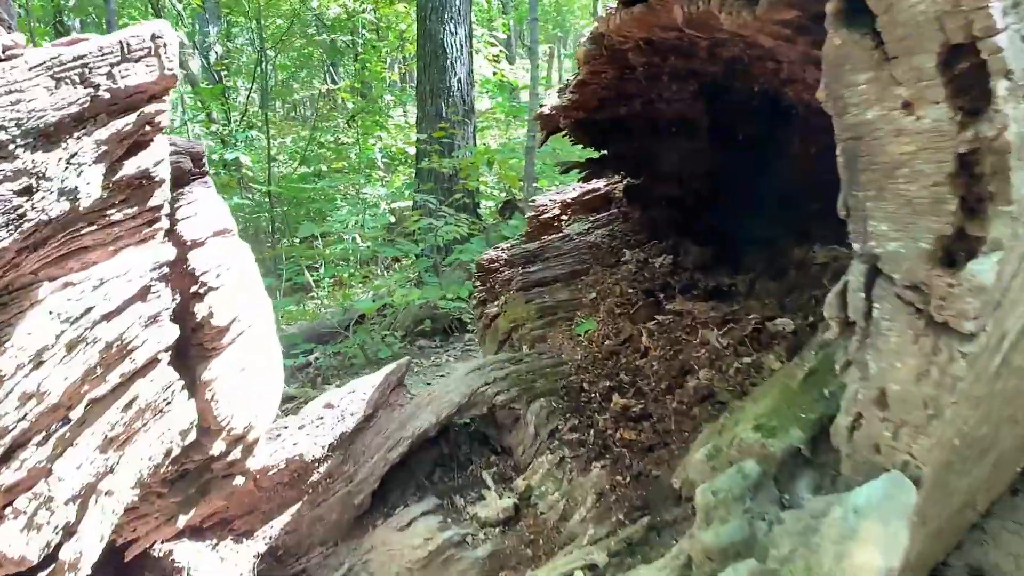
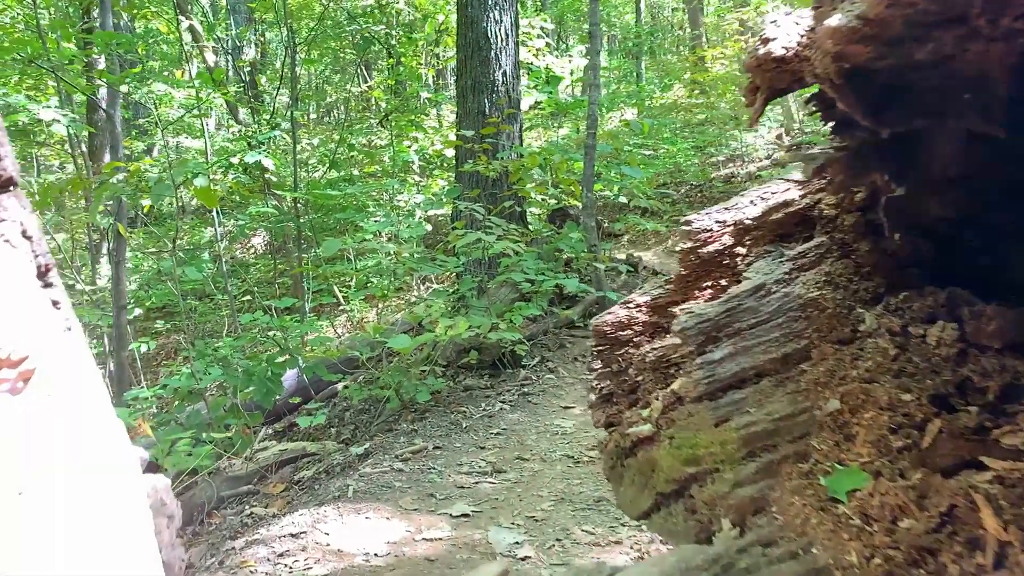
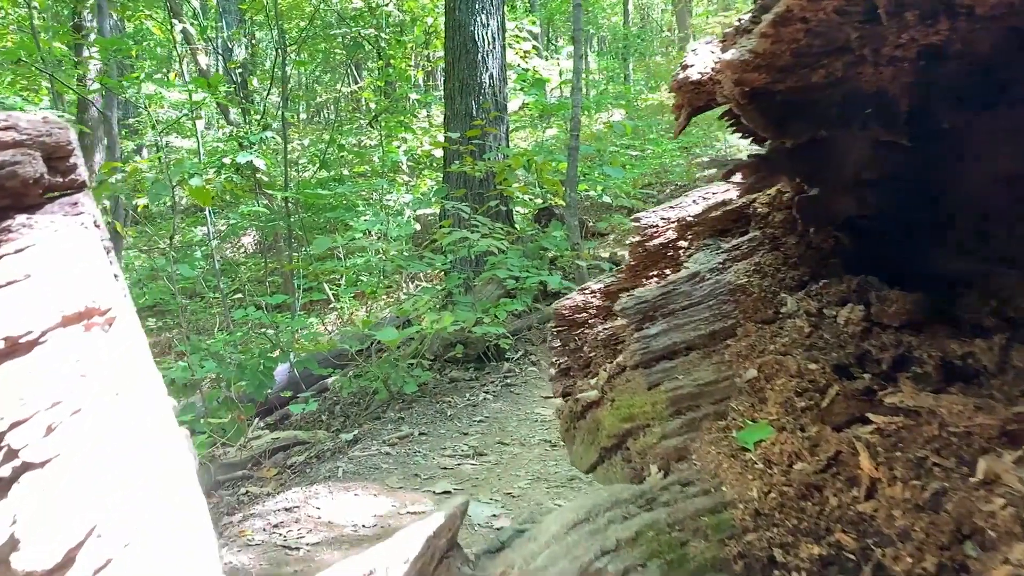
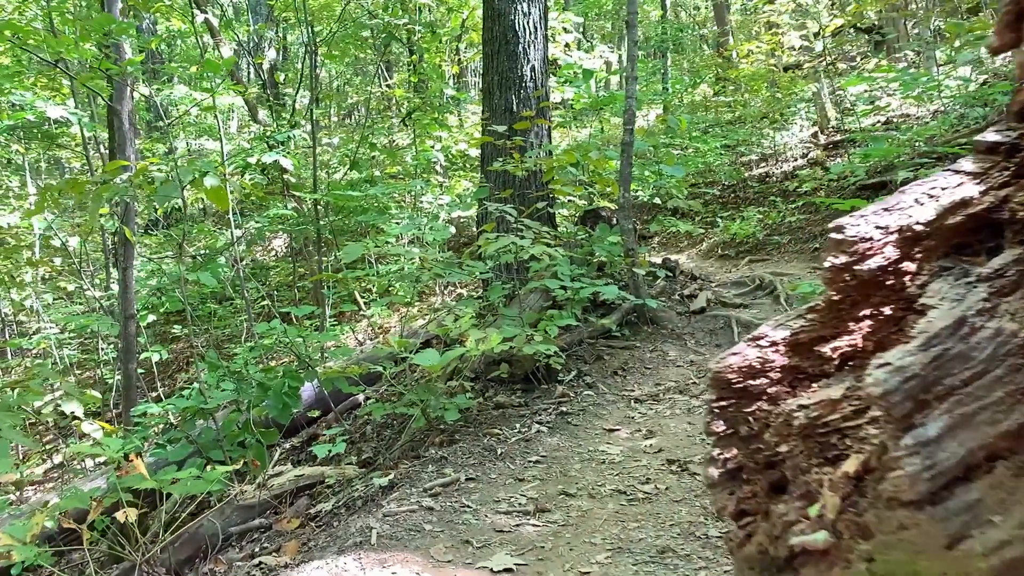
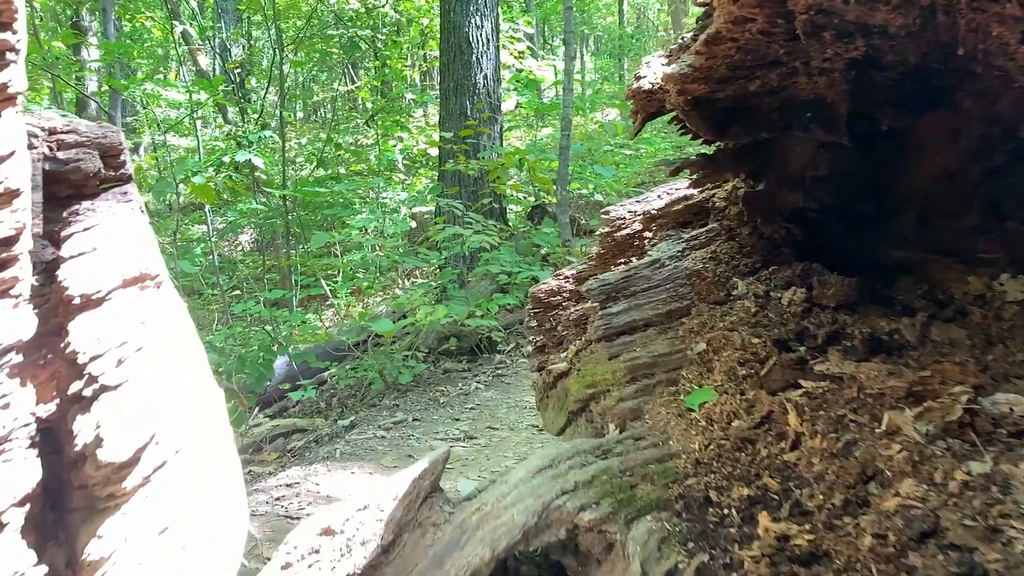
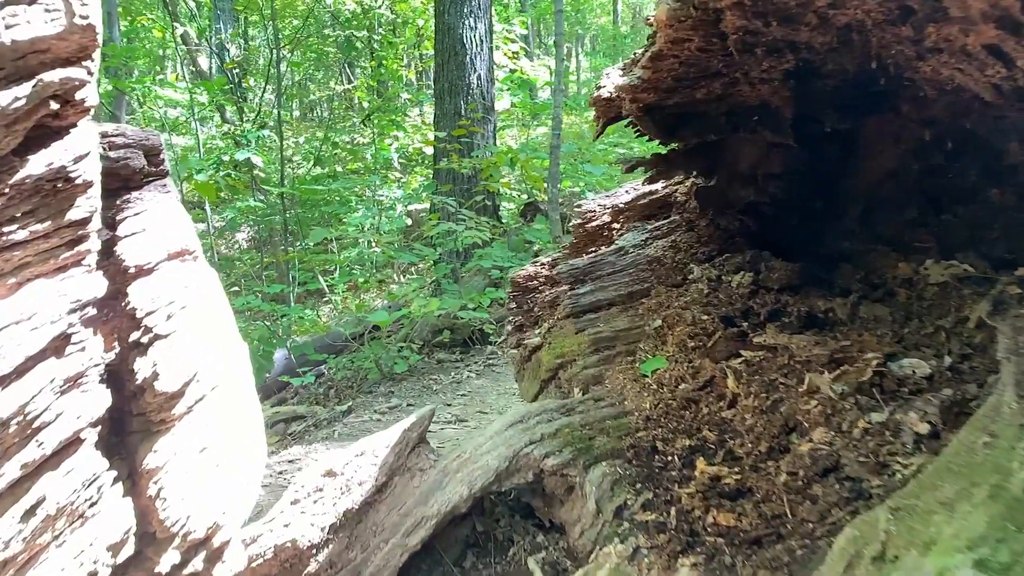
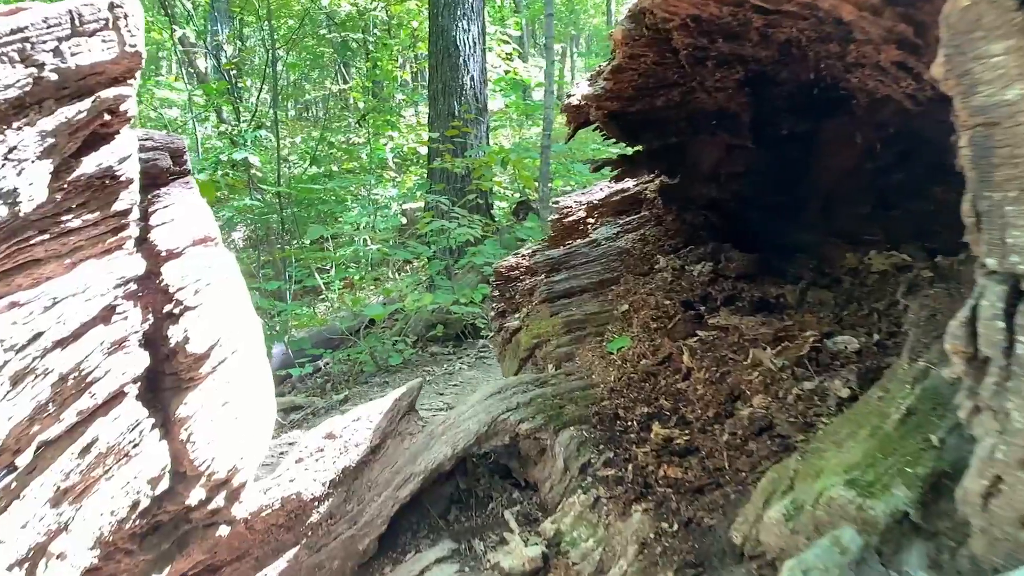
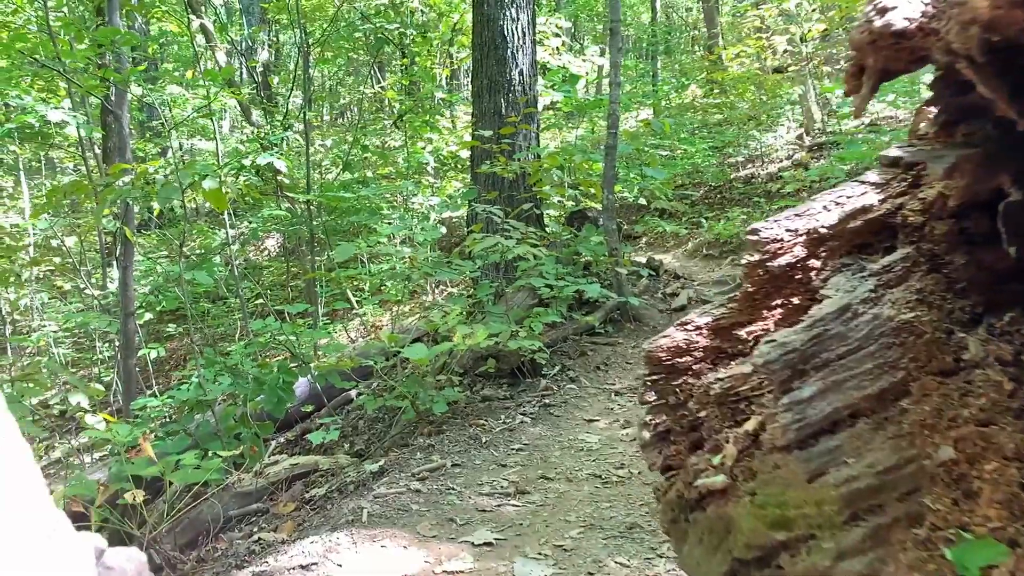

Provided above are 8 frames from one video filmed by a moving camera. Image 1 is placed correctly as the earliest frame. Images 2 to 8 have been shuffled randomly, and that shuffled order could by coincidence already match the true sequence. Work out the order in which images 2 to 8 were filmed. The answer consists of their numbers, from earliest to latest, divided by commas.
7, 6, 5, 3, 2, 8, 4
